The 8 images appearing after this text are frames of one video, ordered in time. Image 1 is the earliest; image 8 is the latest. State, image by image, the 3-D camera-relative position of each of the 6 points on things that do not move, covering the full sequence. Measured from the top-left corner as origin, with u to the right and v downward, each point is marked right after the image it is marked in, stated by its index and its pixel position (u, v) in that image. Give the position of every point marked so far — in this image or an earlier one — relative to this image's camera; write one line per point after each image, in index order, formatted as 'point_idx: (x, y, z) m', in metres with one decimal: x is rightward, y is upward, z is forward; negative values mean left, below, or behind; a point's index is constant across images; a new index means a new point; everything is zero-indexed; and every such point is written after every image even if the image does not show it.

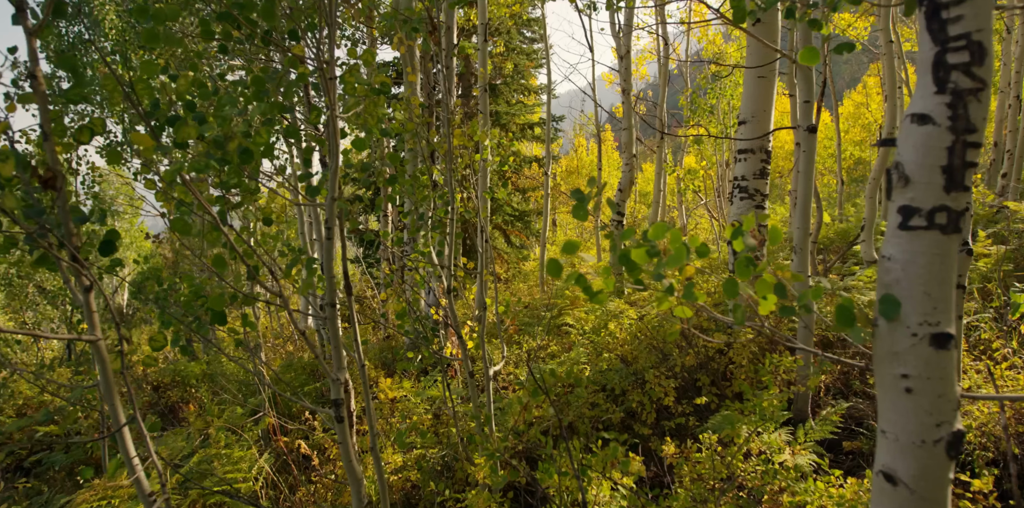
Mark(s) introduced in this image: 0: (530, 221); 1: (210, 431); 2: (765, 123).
0: (+0.2, +0.5, +15.4) m
1: (-2.3, -1.4, +7.2) m
2: (+2.2, +1.1, +8.3) m
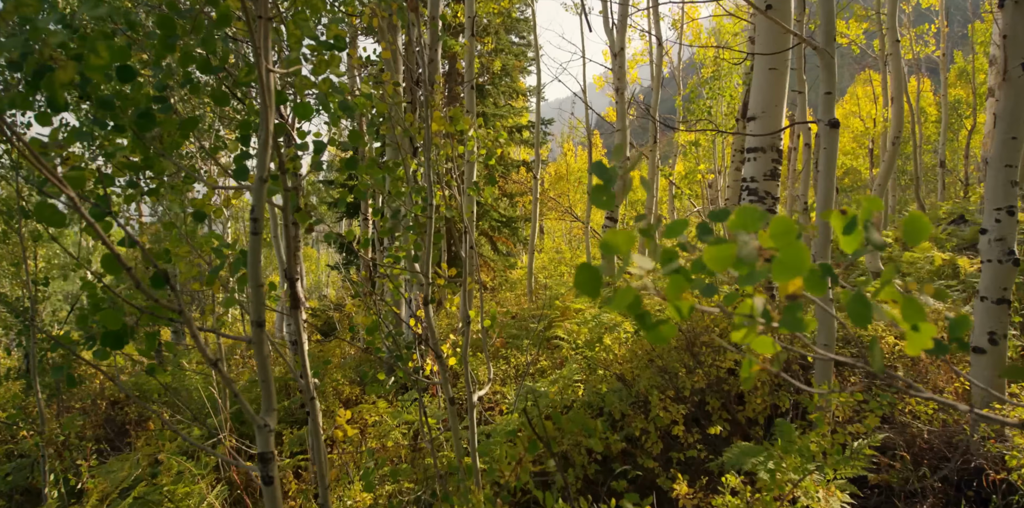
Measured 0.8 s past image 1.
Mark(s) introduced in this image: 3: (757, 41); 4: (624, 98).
0: (0.0, +0.4, +14.7) m
1: (-2.4, -1.4, +6.5) m
2: (+2.1, +1.1, +7.6) m
3: (+1.9, +1.7, +7.6) m
4: (+1.4, +2.0, +12.6) m
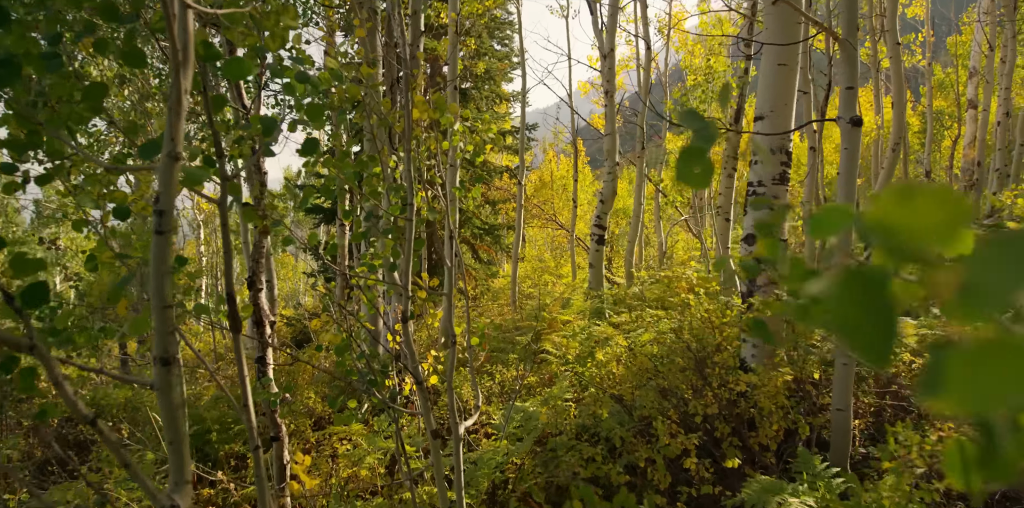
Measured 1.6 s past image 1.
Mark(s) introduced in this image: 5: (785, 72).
0: (-0.2, +0.3, +14.1) m
1: (-2.4, -1.4, +5.8) m
2: (+2.0, +1.0, +7.0) m
3: (+1.9, +1.6, +7.1) m
4: (+1.3, +1.9, +12.0) m
5: (+2.0, +1.3, +7.0) m
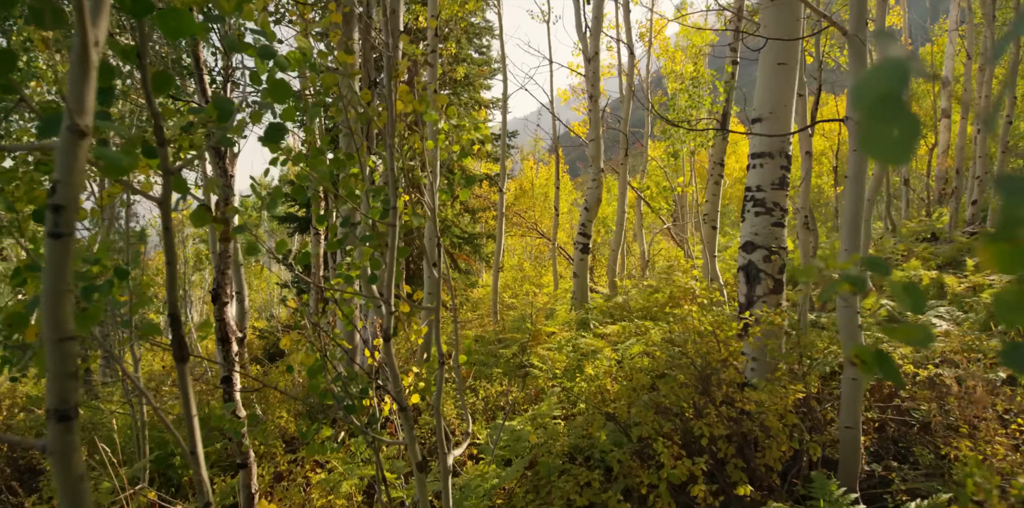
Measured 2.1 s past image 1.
0: (-0.5, +0.1, +13.7) m
1: (-2.5, -1.5, +5.3) m
2: (+1.9, +0.9, +6.7) m
3: (+1.8, +1.5, +6.7) m
4: (+1.0, +1.8, +11.6) m
5: (+1.9, +1.3, +6.7) m
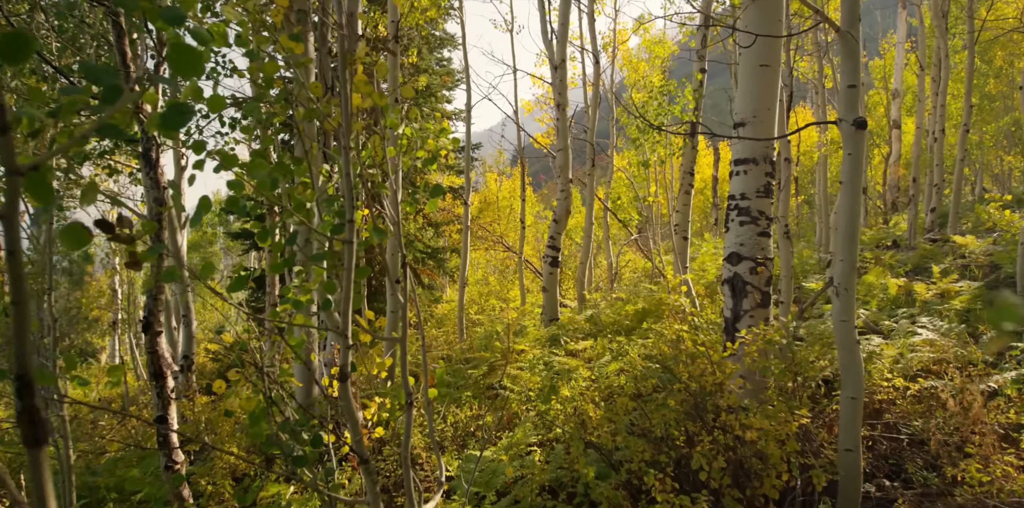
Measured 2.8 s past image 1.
0: (-0.9, -0.1, +13.2) m
1: (-2.6, -1.6, +4.7) m
2: (+1.7, +0.9, +6.3) m
3: (+1.5, +1.5, +6.4) m
4: (+0.6, +1.6, +11.2) m
5: (+1.7, +1.2, +6.3) m
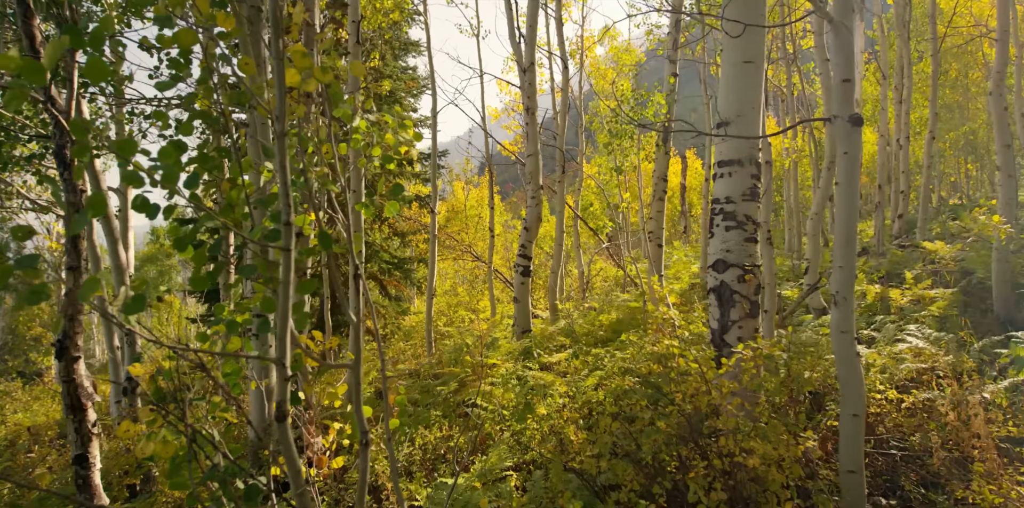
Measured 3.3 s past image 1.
0: (-1.3, -0.2, +12.7) m
1: (-2.7, -1.7, +4.2) m
2: (+1.5, +0.8, +6.0) m
3: (+1.3, +1.4, +6.0) m
4: (+0.3, +1.5, +10.8) m
5: (+1.5, +1.1, +5.9) m
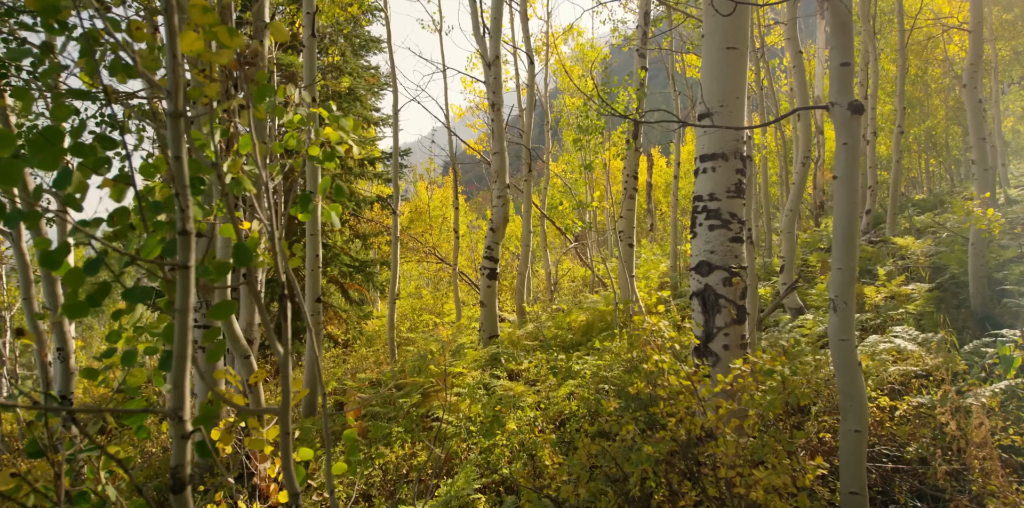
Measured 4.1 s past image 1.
0: (-1.8, -0.2, +12.2) m
1: (-2.8, -1.7, +3.6) m
2: (+1.3, +0.8, +5.5) m
3: (+1.1, +1.4, +5.5) m
4: (-0.1, +1.5, +10.4) m
5: (+1.3, +1.1, +5.5) m
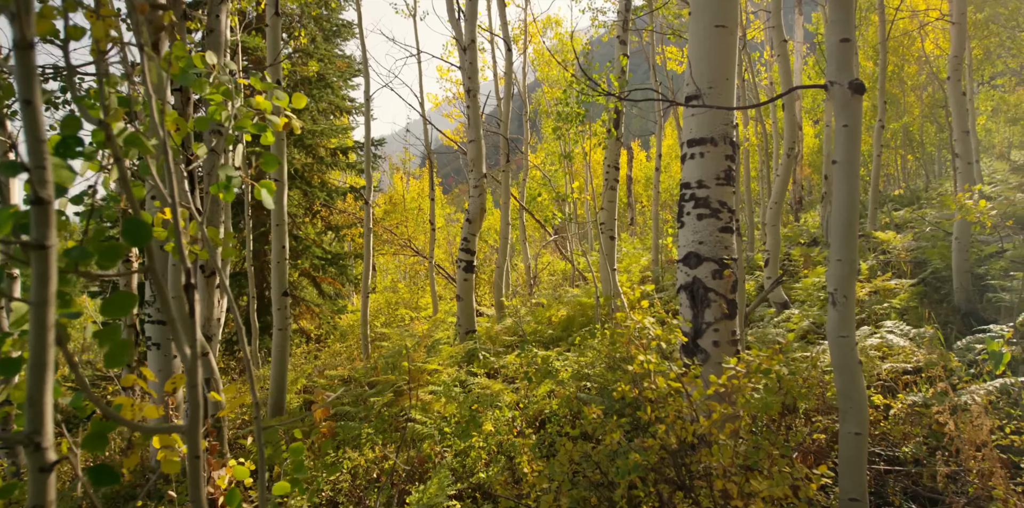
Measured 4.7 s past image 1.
0: (-2.0, -0.1, +11.8) m
1: (-2.9, -1.7, +3.2) m
2: (+1.2, +0.9, +5.2) m
3: (+1.0, +1.5, +5.2) m
4: (-0.3, +1.6, +10.0) m
5: (+1.1, +1.2, +5.2) m
